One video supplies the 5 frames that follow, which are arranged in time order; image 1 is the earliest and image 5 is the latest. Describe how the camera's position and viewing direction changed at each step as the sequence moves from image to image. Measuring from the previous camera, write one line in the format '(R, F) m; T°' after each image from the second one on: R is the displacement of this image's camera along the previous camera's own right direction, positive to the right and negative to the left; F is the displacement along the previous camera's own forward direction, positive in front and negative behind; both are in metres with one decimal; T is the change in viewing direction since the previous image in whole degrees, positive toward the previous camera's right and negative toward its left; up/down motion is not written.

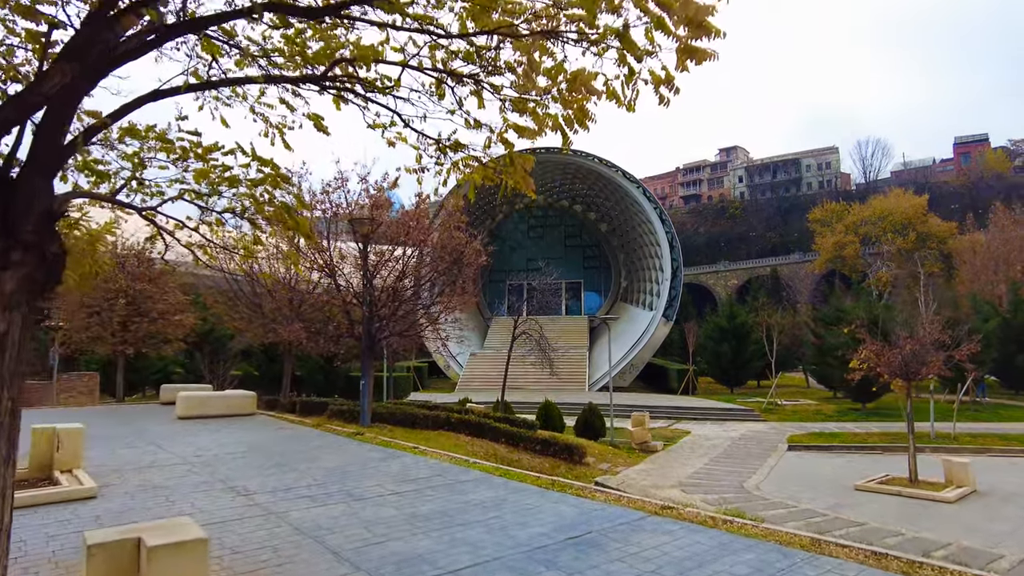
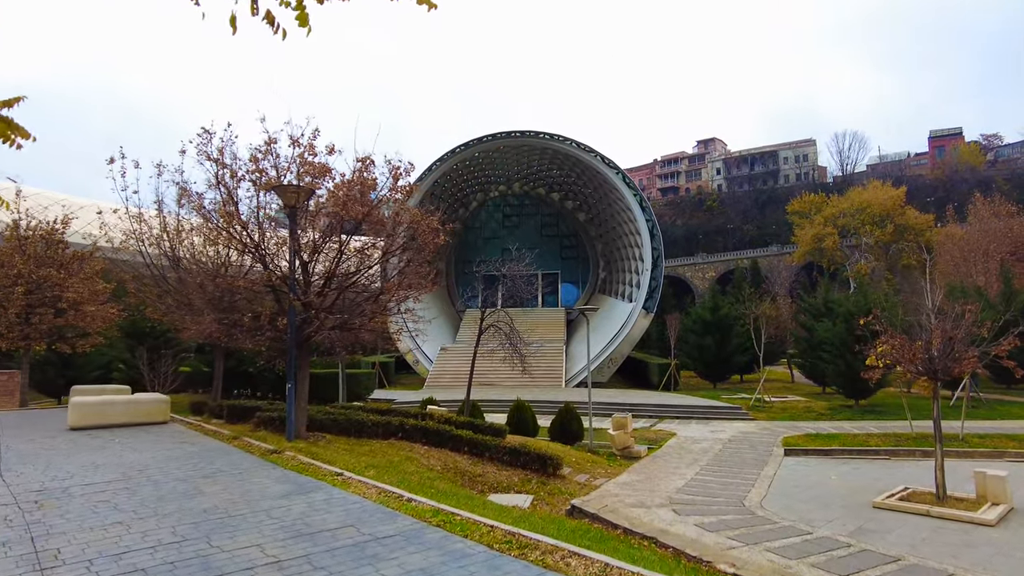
(+0.2, +1.7) m; +2°
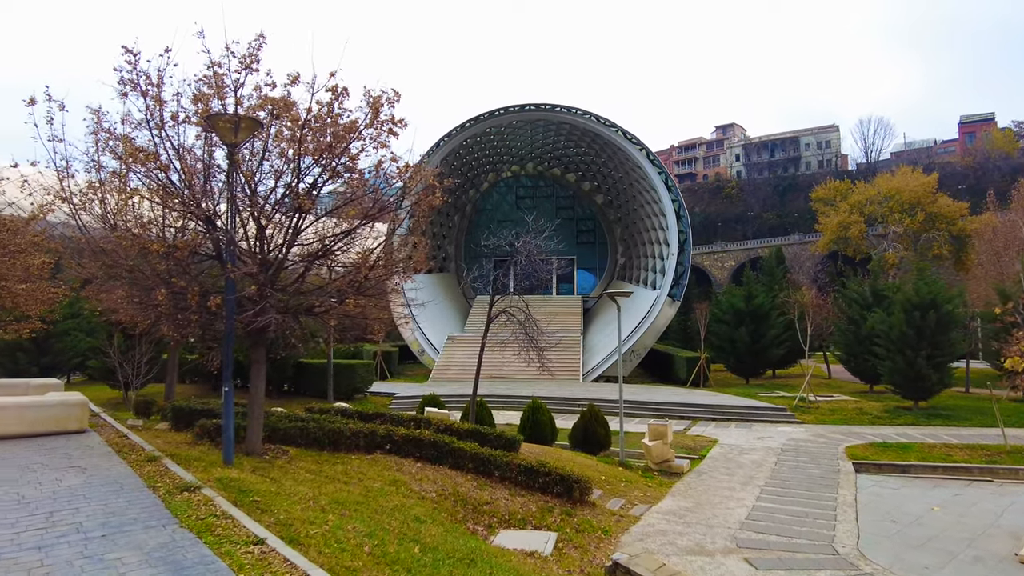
(-0.1, +2.3) m; -1°
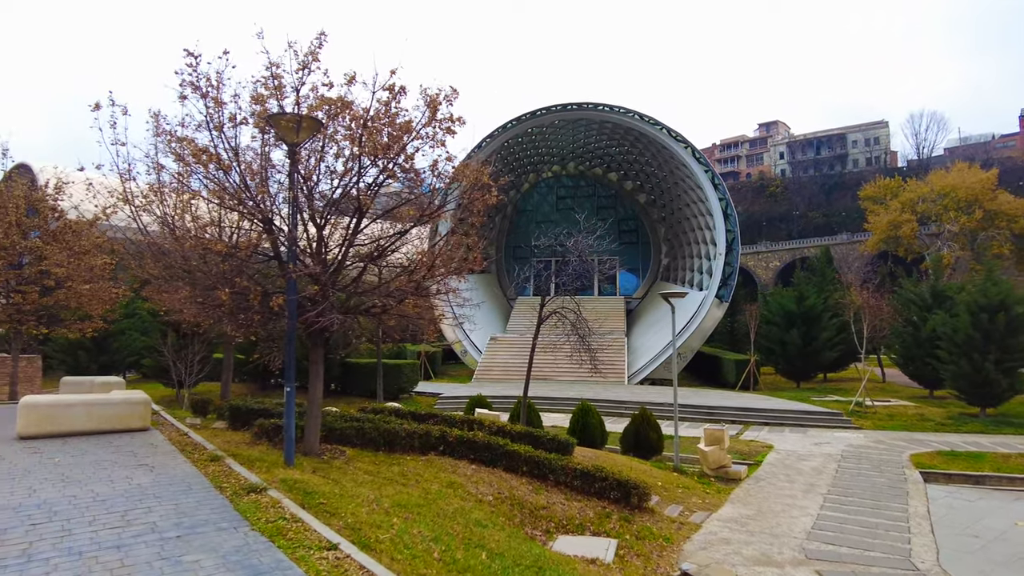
(-0.2, +0.1) m; -3°
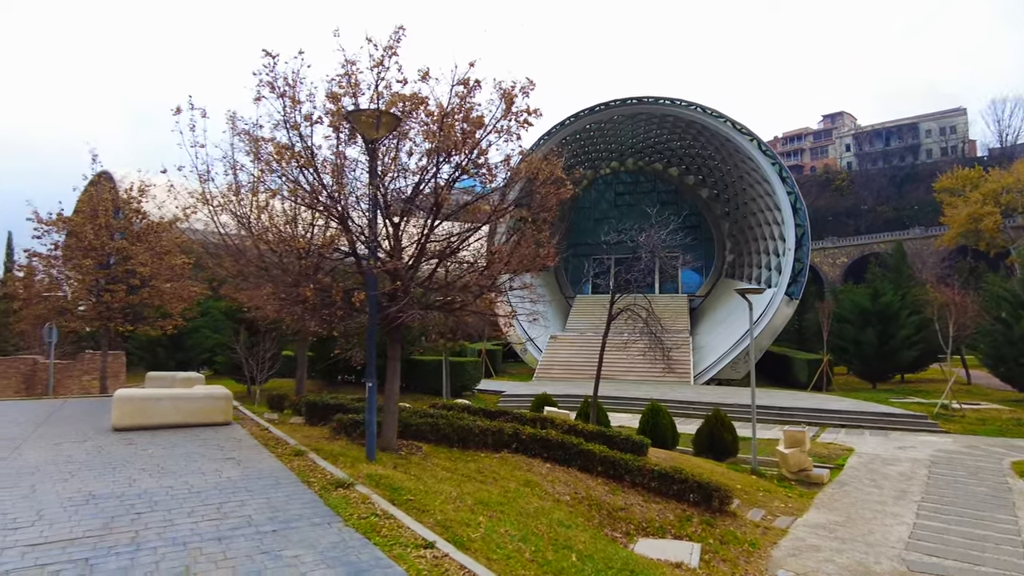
(-0.2, +0.1) m; -5°
